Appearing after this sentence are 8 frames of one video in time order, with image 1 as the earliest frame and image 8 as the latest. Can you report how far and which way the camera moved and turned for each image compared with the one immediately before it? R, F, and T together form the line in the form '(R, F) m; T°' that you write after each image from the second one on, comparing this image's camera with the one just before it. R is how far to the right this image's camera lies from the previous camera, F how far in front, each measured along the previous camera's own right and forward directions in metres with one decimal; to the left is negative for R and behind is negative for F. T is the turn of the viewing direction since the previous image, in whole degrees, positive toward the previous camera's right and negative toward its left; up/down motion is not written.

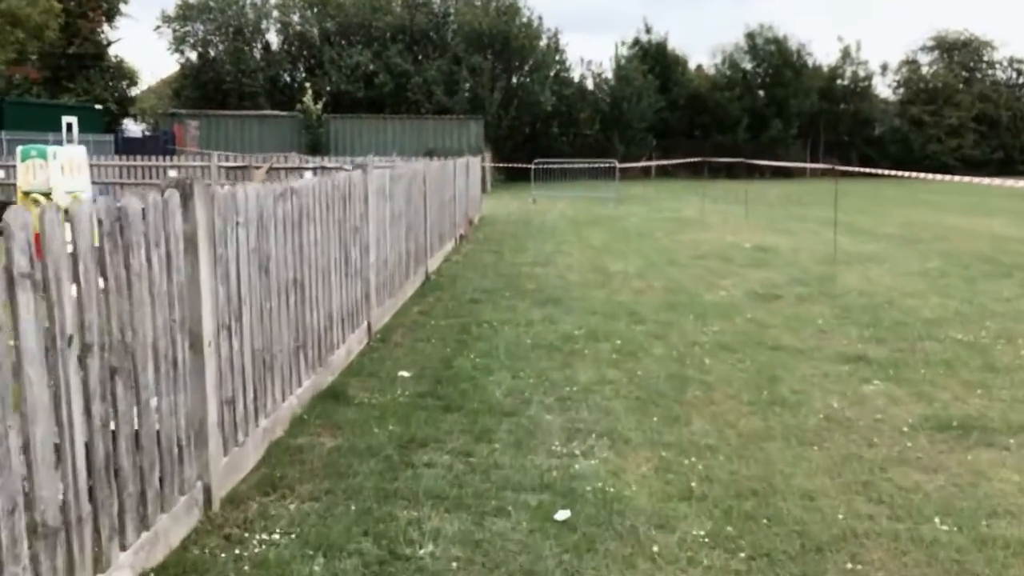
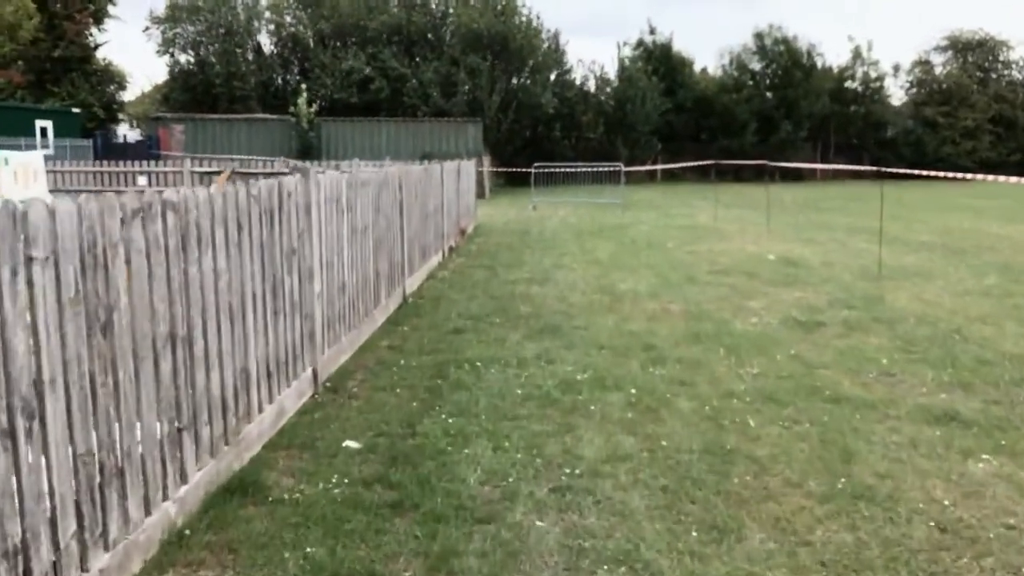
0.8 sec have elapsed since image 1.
(+0.1, +1.4) m; 0°
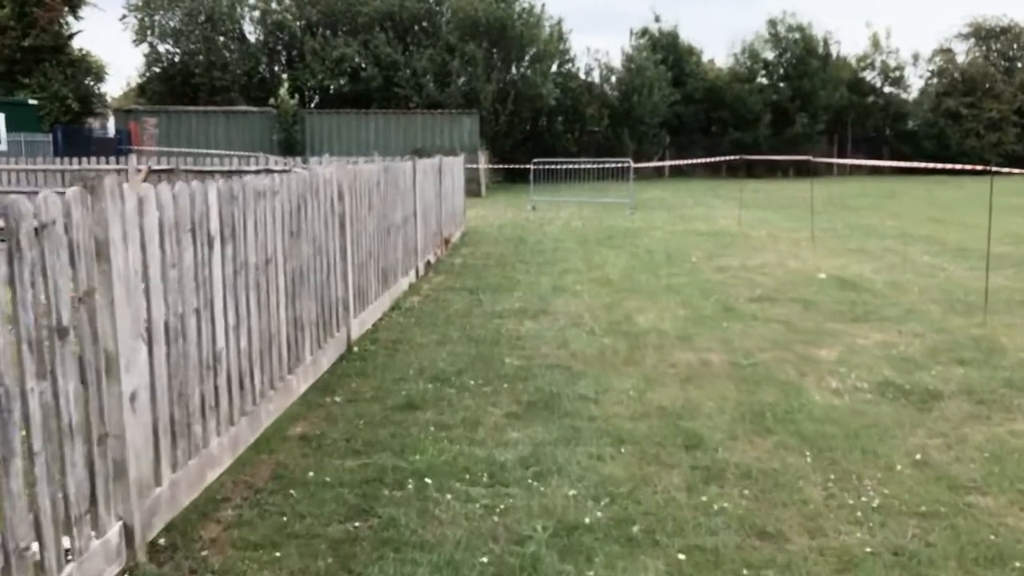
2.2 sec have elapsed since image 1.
(+0.1, +2.2) m; 0°
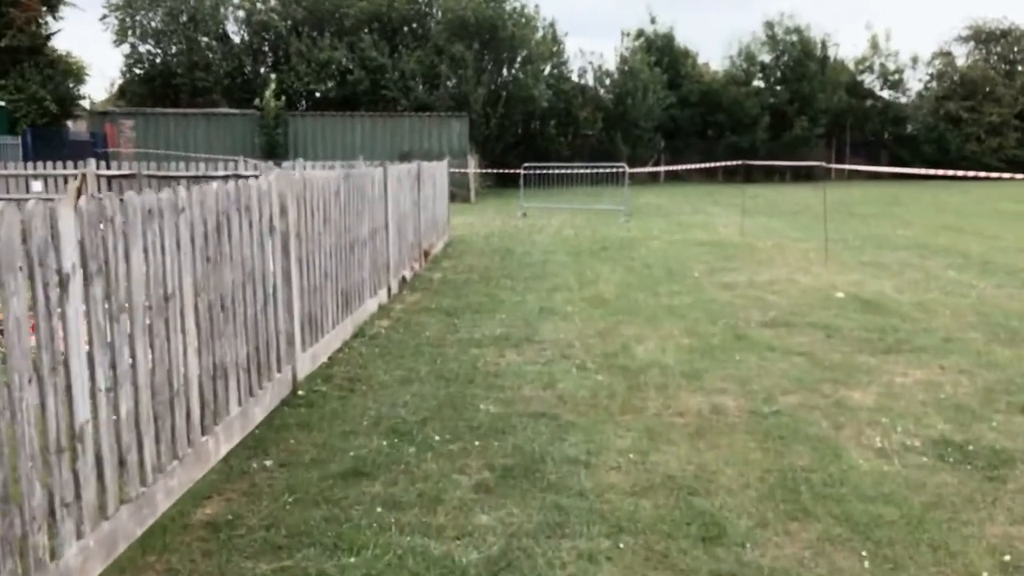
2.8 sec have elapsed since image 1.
(+0.1, +1.0) m; 0°
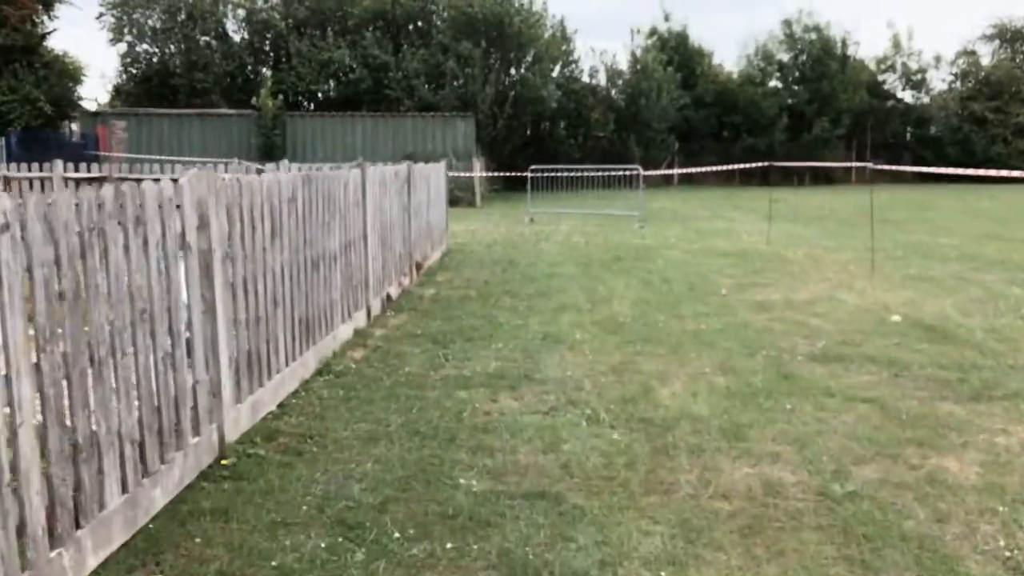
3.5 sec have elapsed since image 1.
(+0.1, +1.2) m; -1°
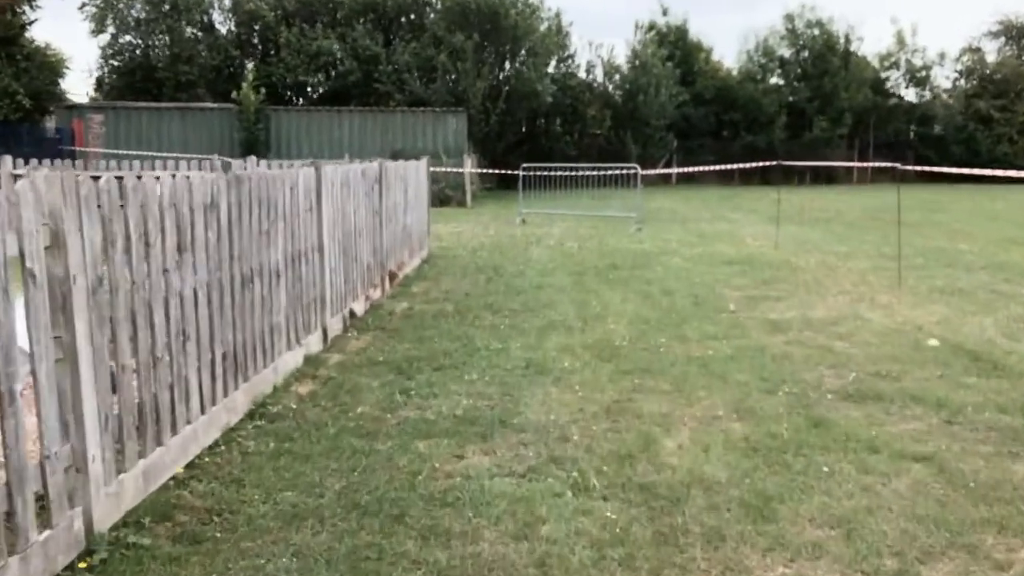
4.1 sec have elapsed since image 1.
(+0.1, +1.0) m; 0°
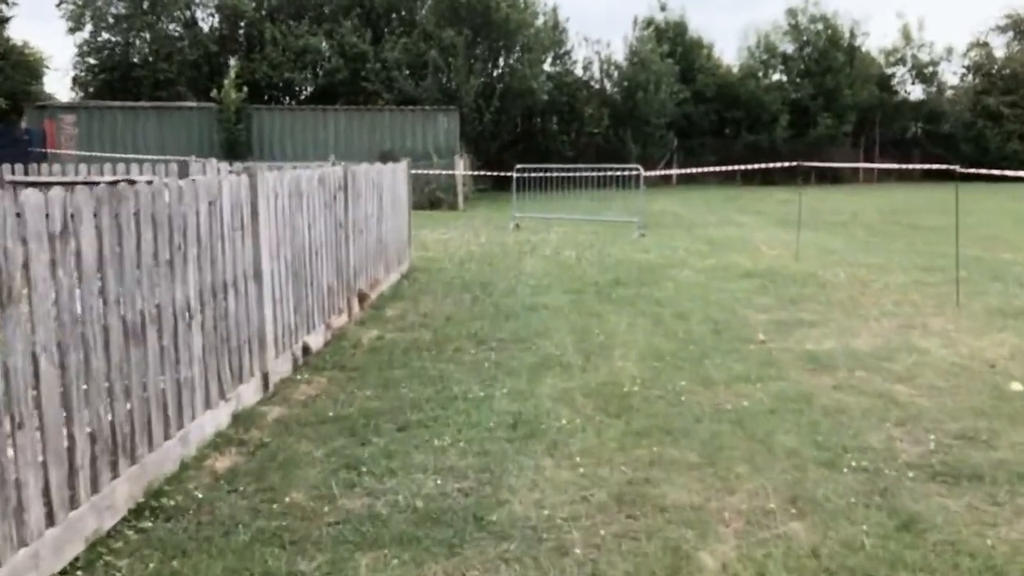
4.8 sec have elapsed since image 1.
(+0.1, +1.2) m; 0°
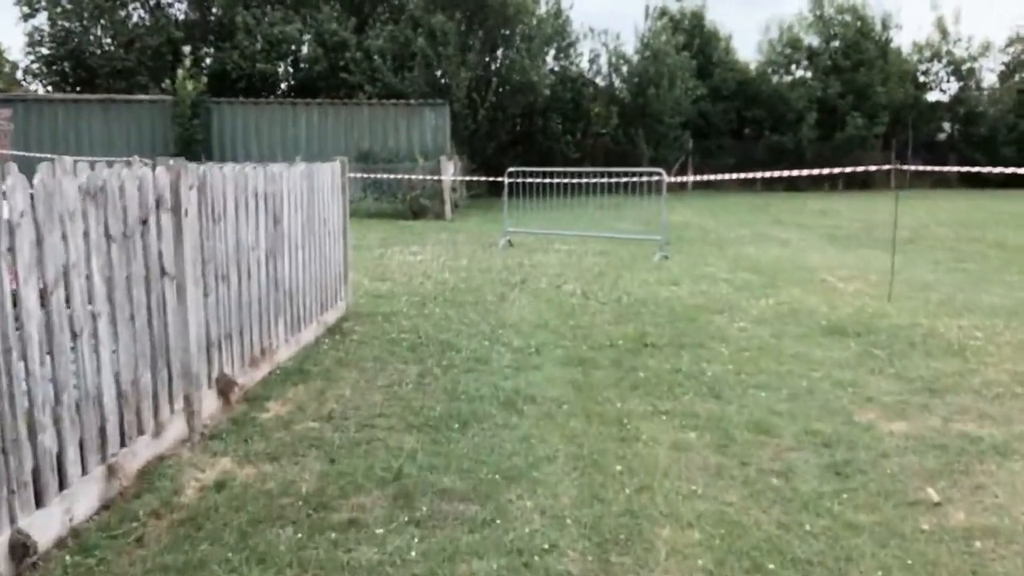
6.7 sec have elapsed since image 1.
(+0.2, +3.0) m; 0°
